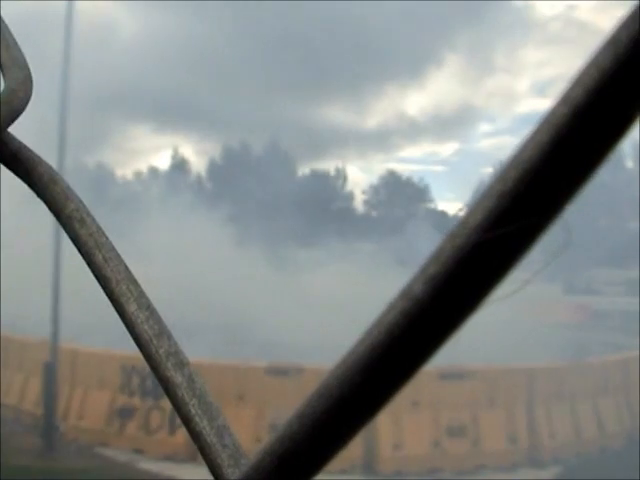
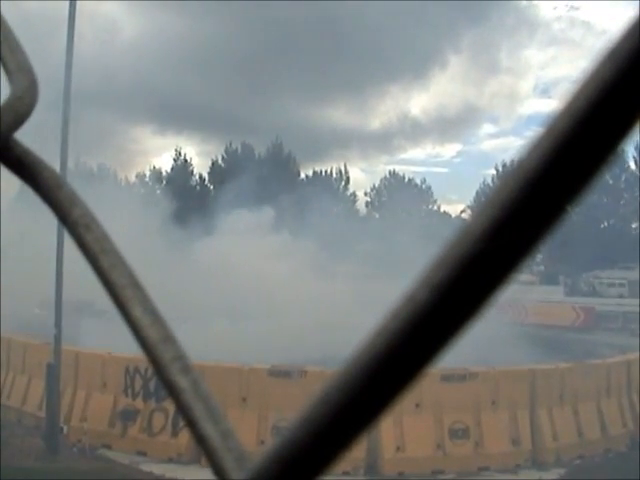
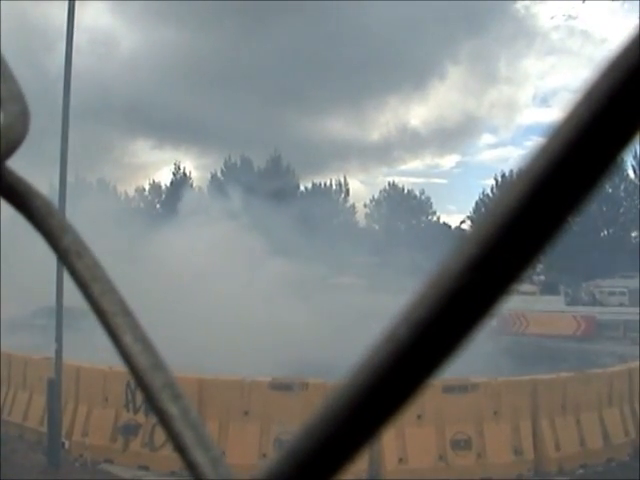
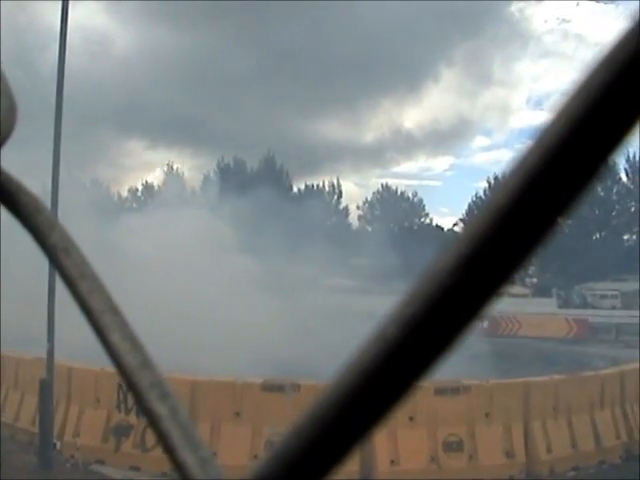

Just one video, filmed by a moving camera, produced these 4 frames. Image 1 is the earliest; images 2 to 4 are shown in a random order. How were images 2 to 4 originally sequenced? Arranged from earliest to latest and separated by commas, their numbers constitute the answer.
2, 3, 4
